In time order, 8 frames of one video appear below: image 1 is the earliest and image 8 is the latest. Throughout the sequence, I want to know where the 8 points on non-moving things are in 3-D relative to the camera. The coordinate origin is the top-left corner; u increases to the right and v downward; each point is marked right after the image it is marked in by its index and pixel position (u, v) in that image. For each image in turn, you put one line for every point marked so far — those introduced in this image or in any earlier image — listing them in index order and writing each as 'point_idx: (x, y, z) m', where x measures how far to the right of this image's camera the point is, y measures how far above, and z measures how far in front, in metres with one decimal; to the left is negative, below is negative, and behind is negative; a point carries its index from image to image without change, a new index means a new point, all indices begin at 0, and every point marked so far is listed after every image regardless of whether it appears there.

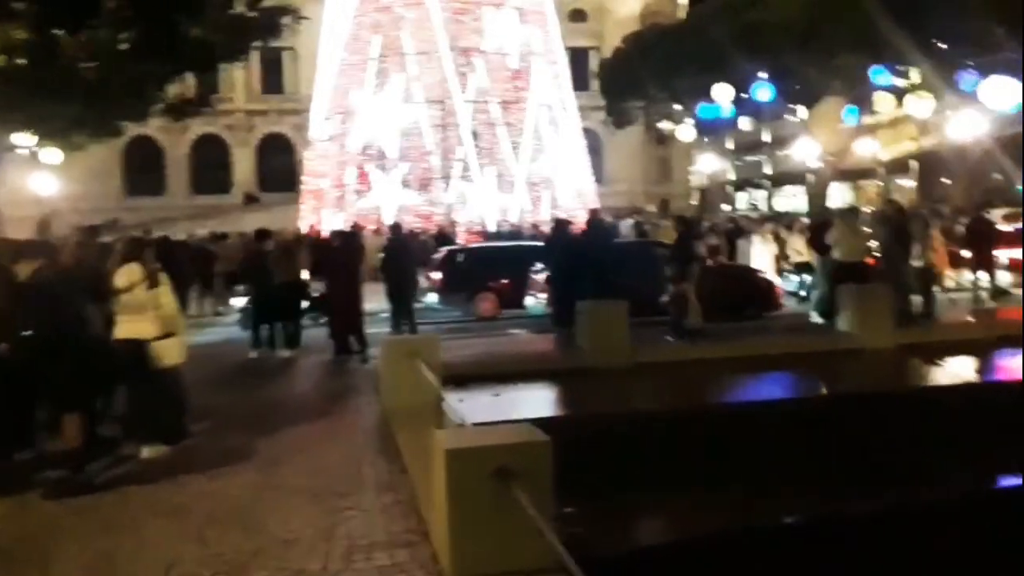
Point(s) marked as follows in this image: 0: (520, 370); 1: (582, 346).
0: (+0.1, -1.0, +12.1) m
1: (+0.9, -0.7, +12.6) m
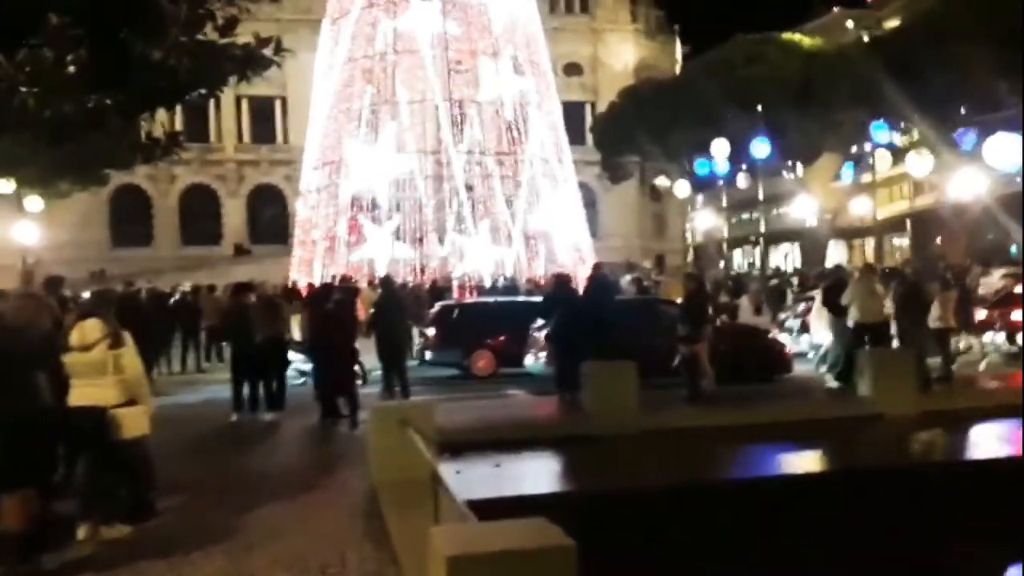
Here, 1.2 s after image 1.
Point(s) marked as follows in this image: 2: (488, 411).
0: (+0.1, -1.7, +11.2) m
1: (+0.9, -1.5, +11.8) m
2: (-0.3, -1.5, +12.2) m
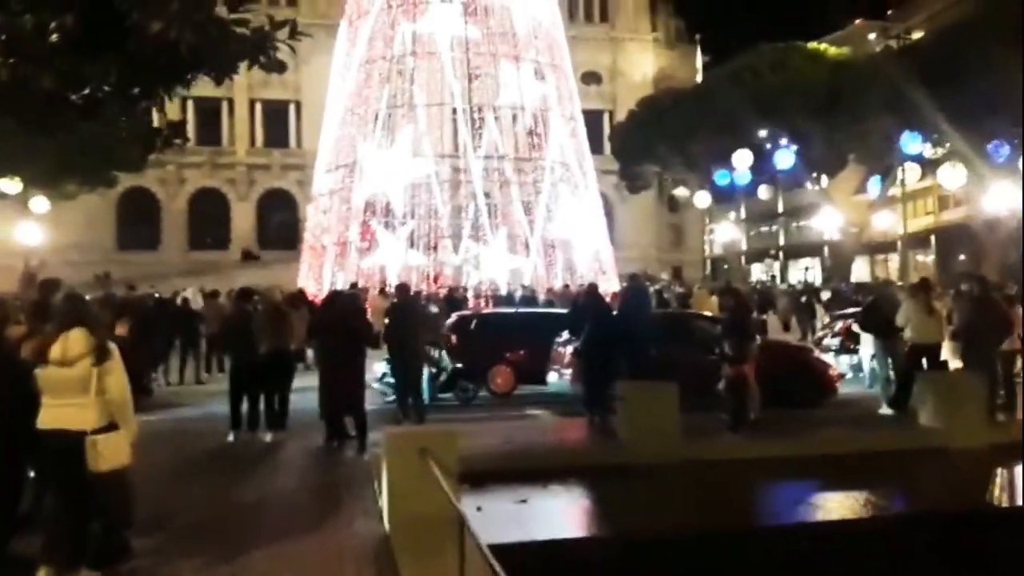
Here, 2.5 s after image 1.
0: (+0.3, -1.8, +10.1) m
1: (+1.2, -1.6, +10.7) m
2: (0.0, -1.7, +11.1) m
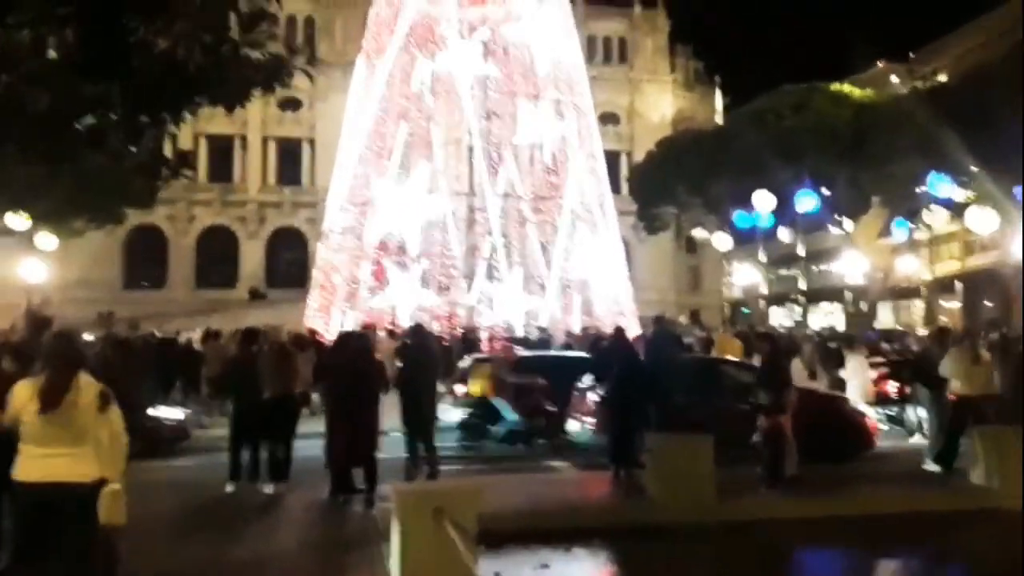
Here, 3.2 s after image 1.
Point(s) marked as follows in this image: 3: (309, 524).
0: (+0.5, -2.2, +9.2) m
1: (+1.4, -2.0, +9.8) m
2: (+0.2, -2.1, +10.2) m
3: (-1.9, -2.2, +9.4) m
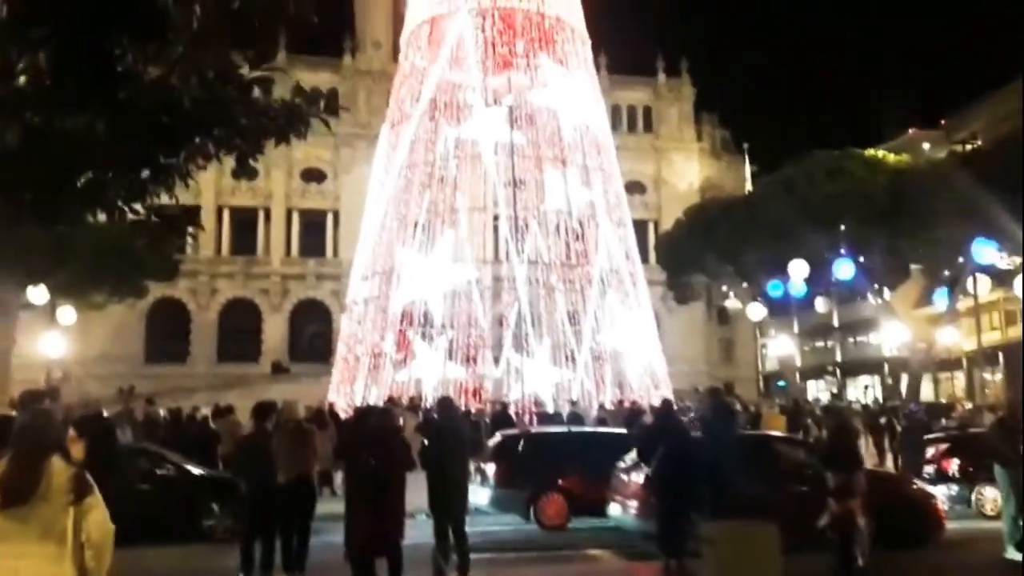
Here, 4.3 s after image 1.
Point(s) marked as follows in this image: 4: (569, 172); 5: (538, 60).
0: (+0.9, -2.8, +8.2) m
1: (+1.7, -2.7, +8.8) m
2: (+0.6, -2.8, +9.2) m
3: (-1.6, -2.8, +8.4) m
4: (+1.2, +2.4, +20.0) m
5: (+0.5, +4.2, +18.0) m
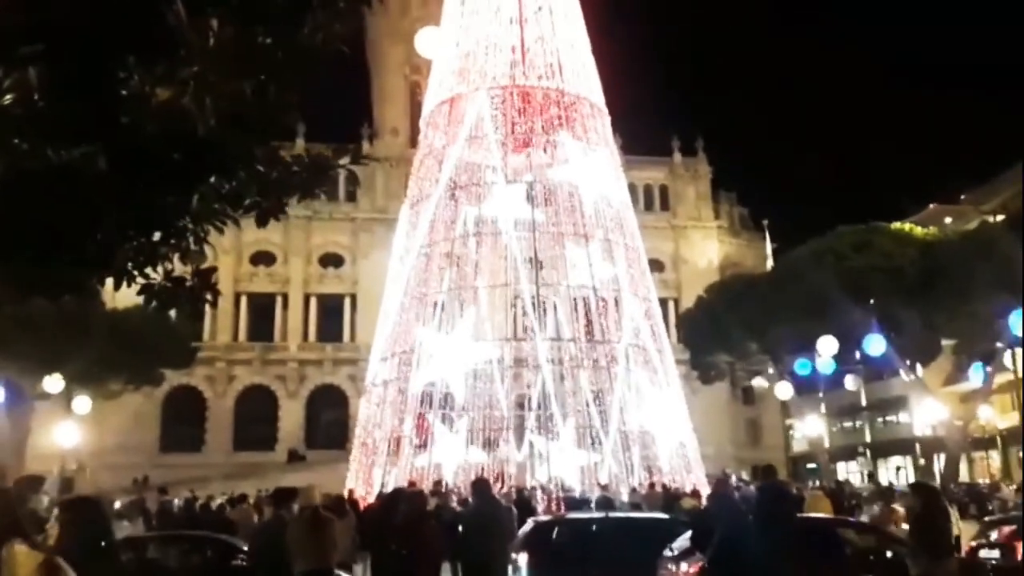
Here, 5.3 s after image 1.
0: (+1.2, -3.4, +7.3) m
1: (+2.1, -3.2, +7.9) m
2: (+0.9, -3.4, +8.4) m
3: (-1.2, -3.4, +7.5) m
4: (+1.6, +0.8, +19.5) m
5: (+0.8, +2.8, +17.7) m
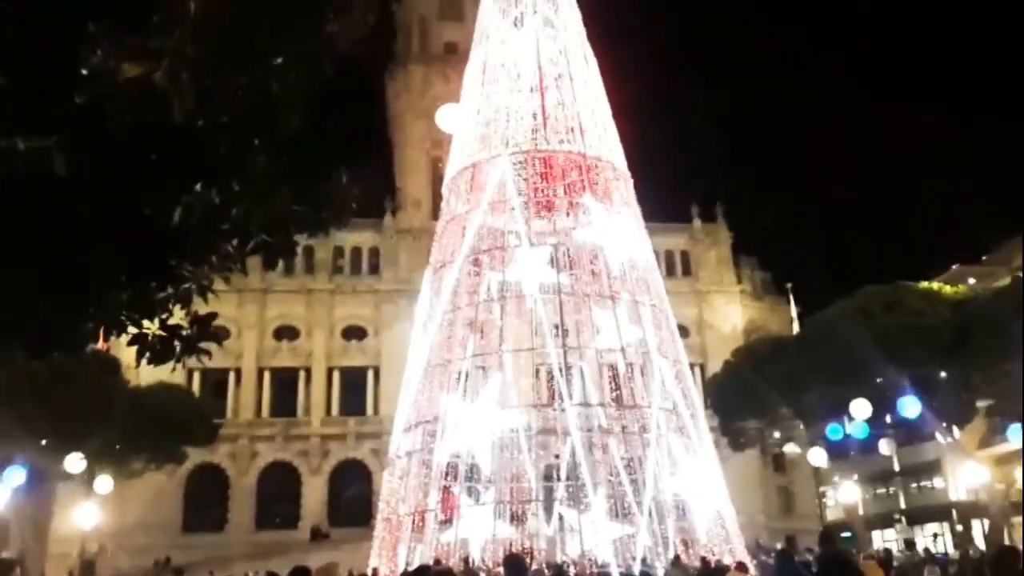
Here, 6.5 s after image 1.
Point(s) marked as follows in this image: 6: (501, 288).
0: (+1.5, -3.7, +6.8) m
1: (+2.4, -3.6, +7.4) m
2: (+1.2, -3.9, +7.8) m
3: (-0.9, -3.9, +7.0) m
4: (+2.1, -0.5, +19.2) m
5: (+1.2, +1.6, +17.6) m
6: (-0.2, -0.1, +17.8) m
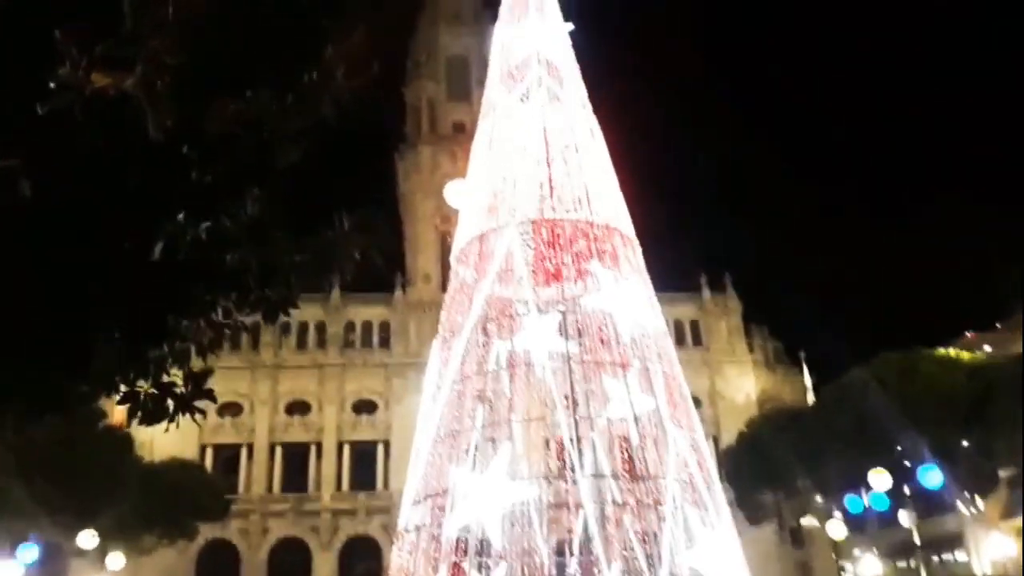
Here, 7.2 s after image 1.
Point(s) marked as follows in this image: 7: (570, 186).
0: (+1.6, -4.1, +6.5) m
1: (+2.5, -4.1, +7.0) m
2: (+1.3, -4.3, +7.5) m
3: (-0.8, -4.3, +6.7) m
4: (+2.3, -1.8, +19.1) m
5: (+1.4, +0.4, +17.6) m
6: (0.0, -1.3, +17.7) m
7: (+1.1, +1.8, +17.8) m
